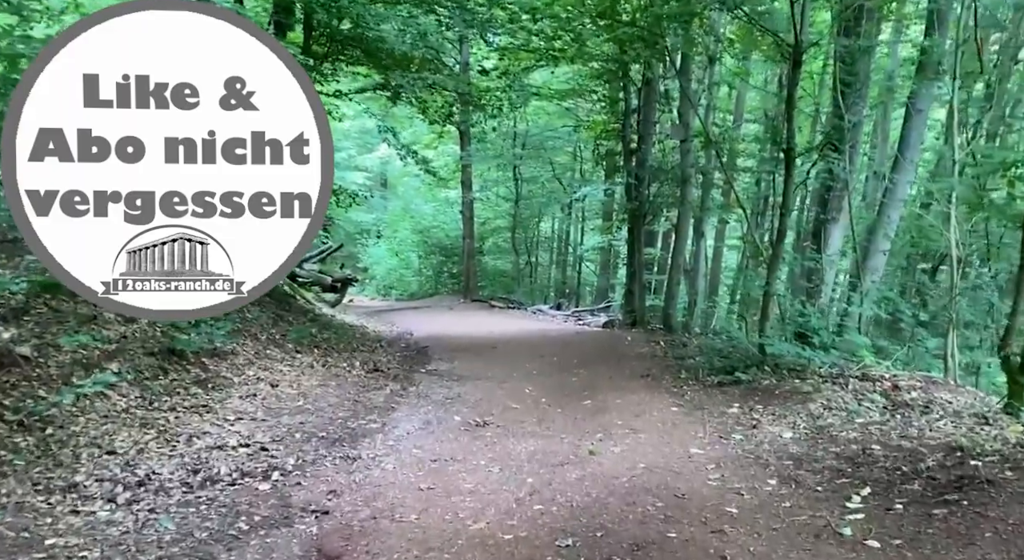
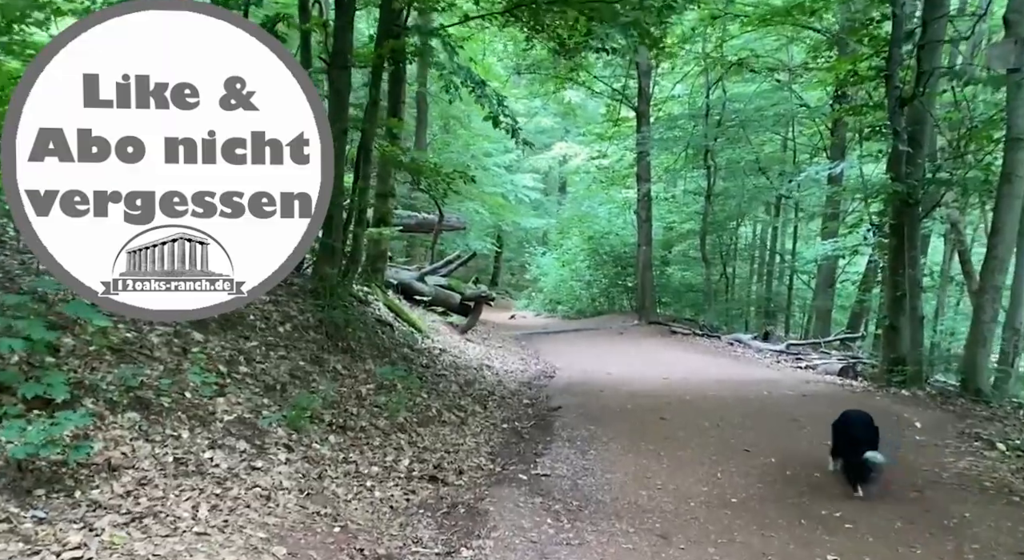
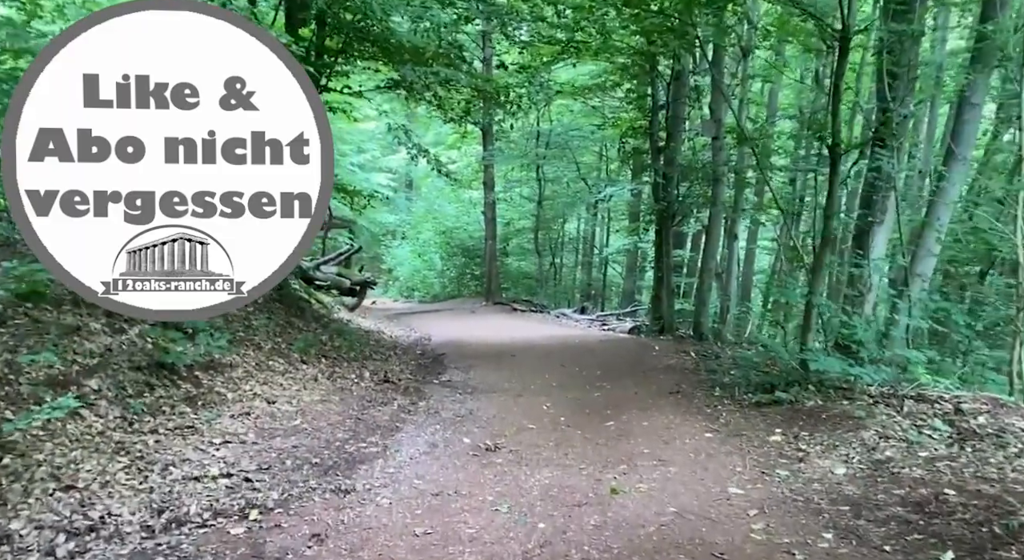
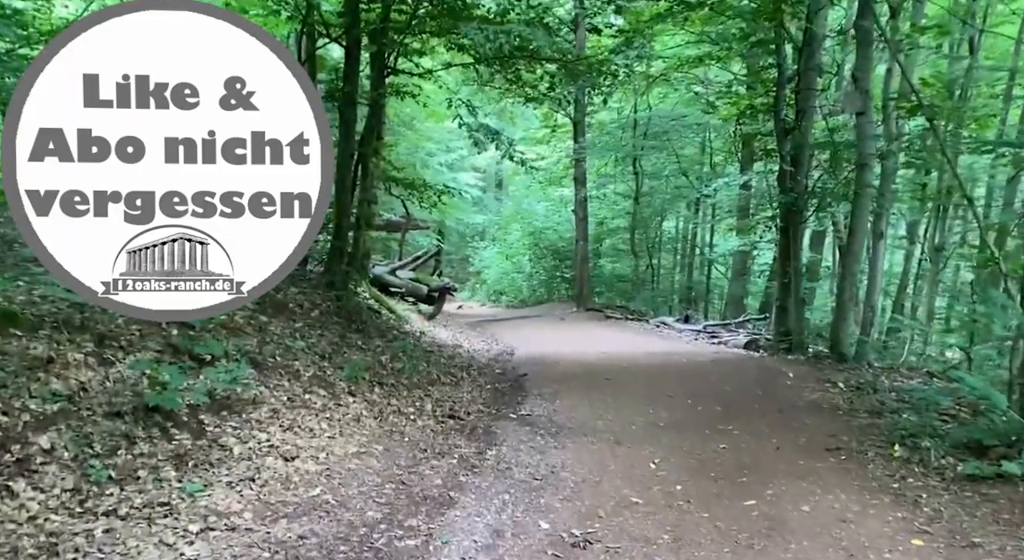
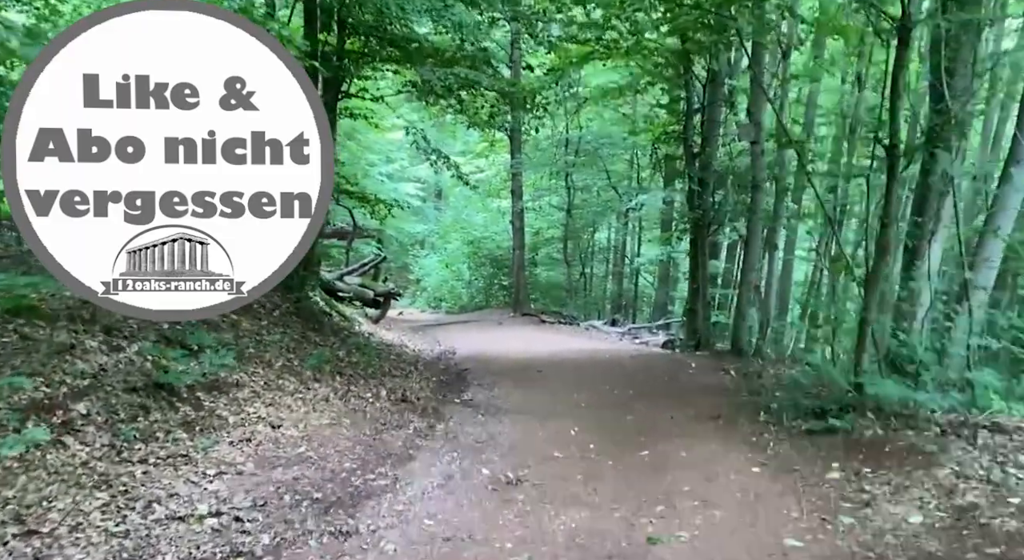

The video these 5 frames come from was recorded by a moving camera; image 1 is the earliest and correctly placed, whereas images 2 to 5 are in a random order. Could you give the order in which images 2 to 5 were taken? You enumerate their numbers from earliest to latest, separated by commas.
3, 5, 4, 2
